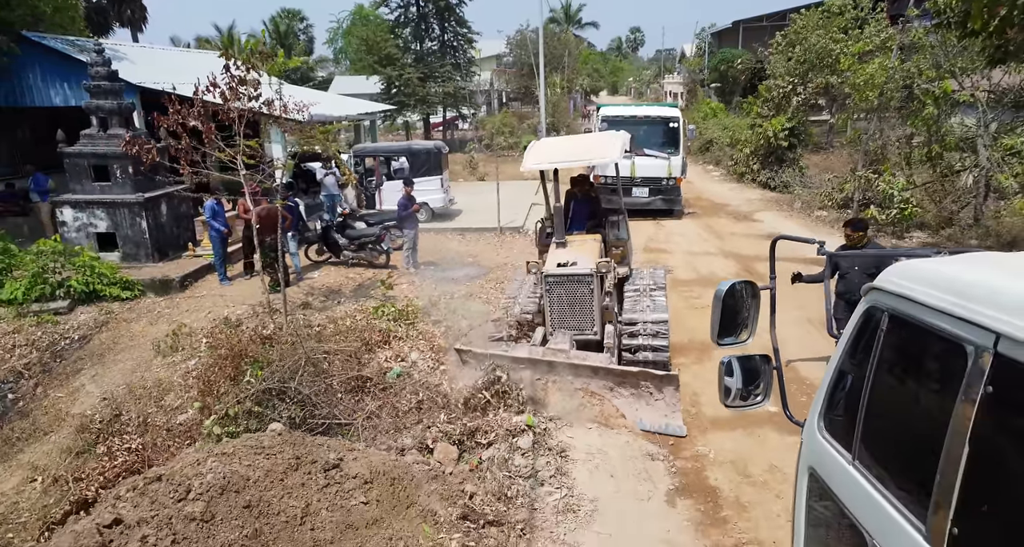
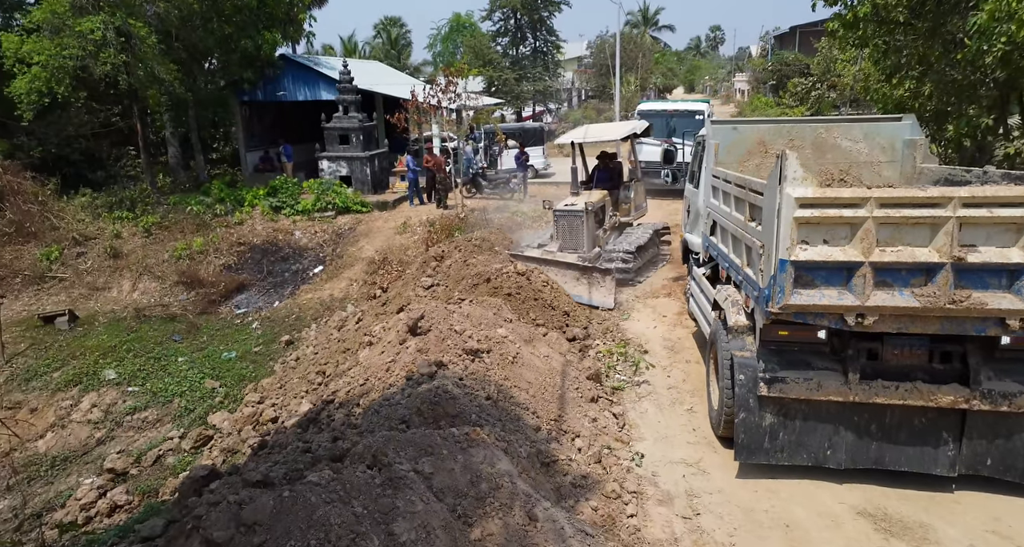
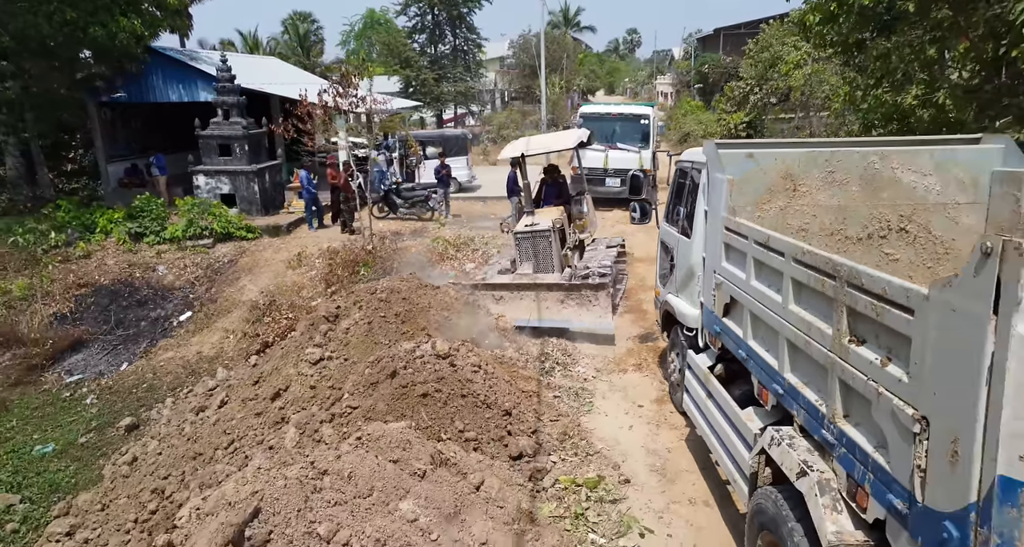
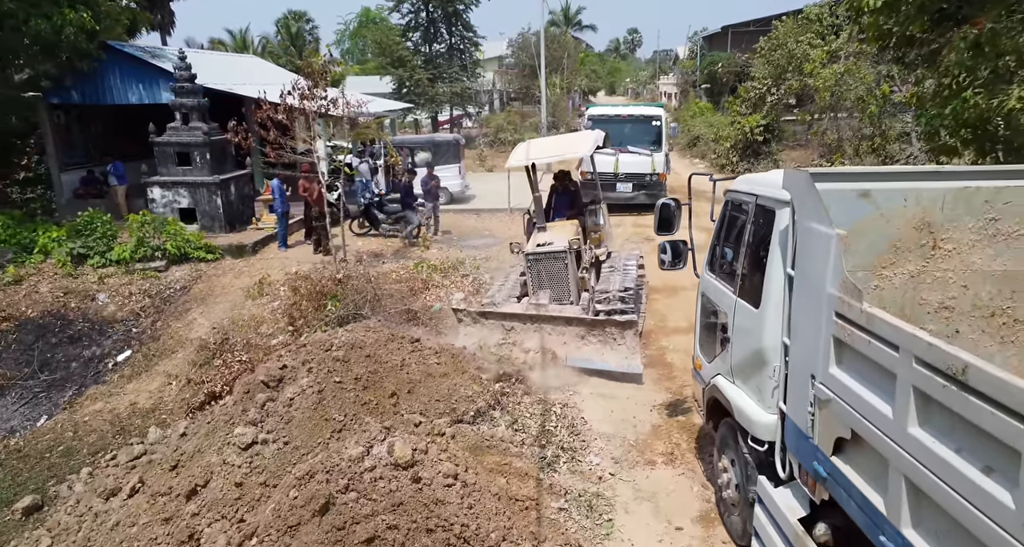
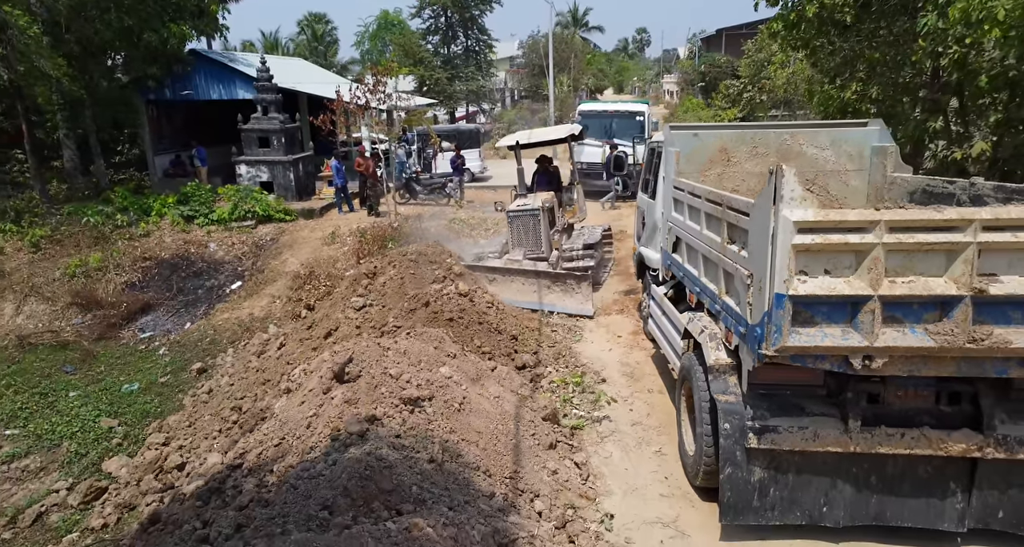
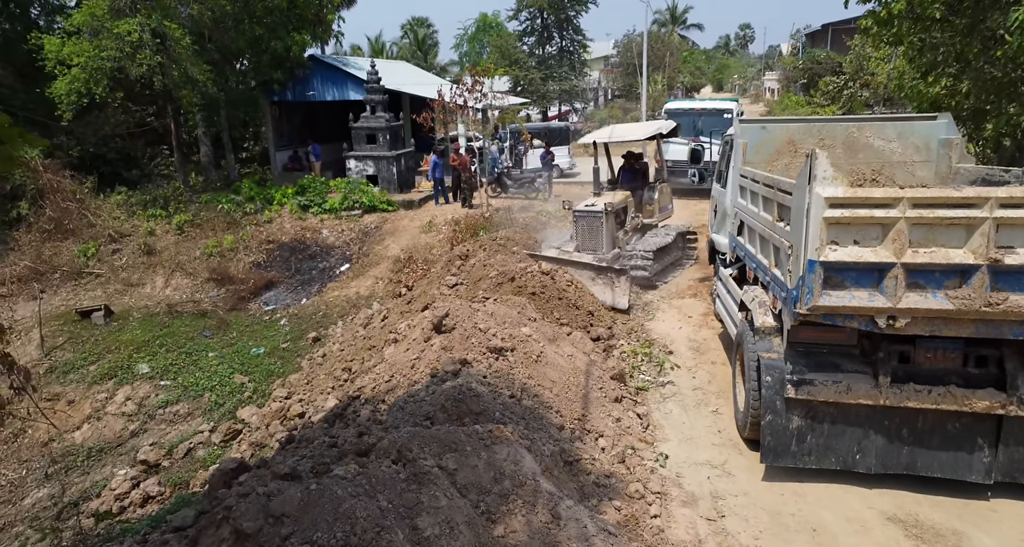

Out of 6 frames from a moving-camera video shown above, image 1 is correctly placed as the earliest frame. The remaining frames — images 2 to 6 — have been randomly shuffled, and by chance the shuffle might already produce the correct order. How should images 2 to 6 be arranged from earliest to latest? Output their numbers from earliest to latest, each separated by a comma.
4, 3, 5, 2, 6
